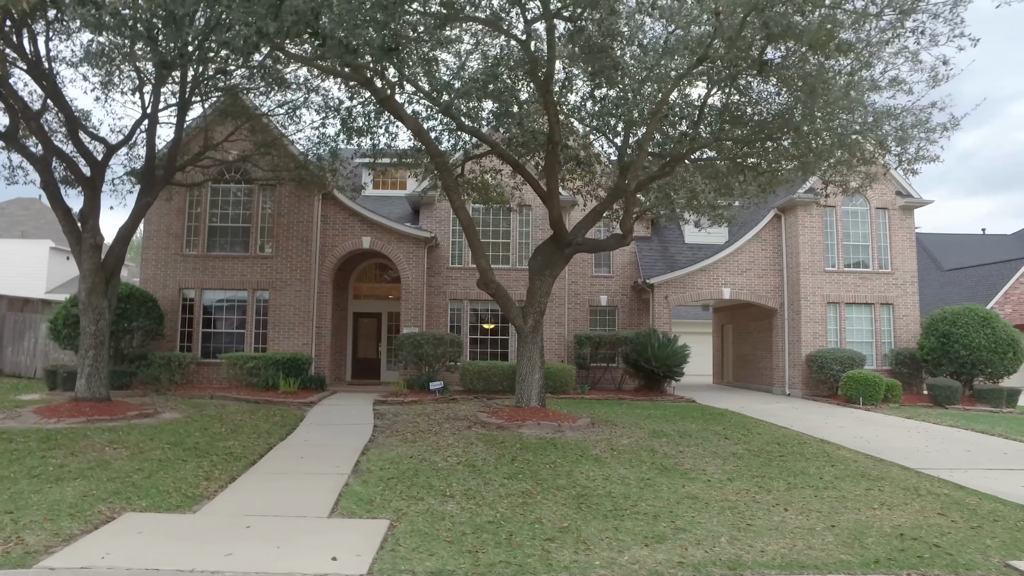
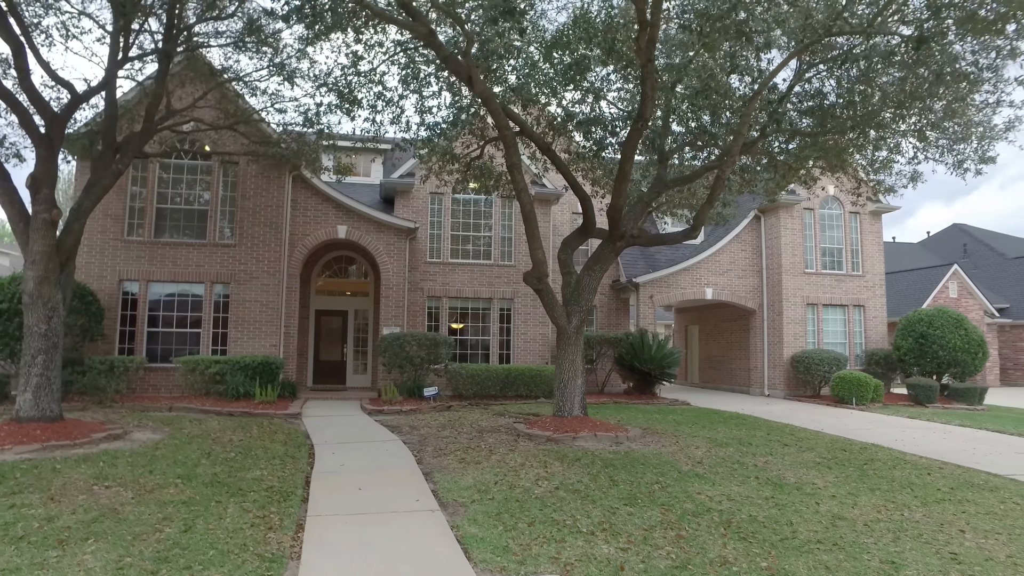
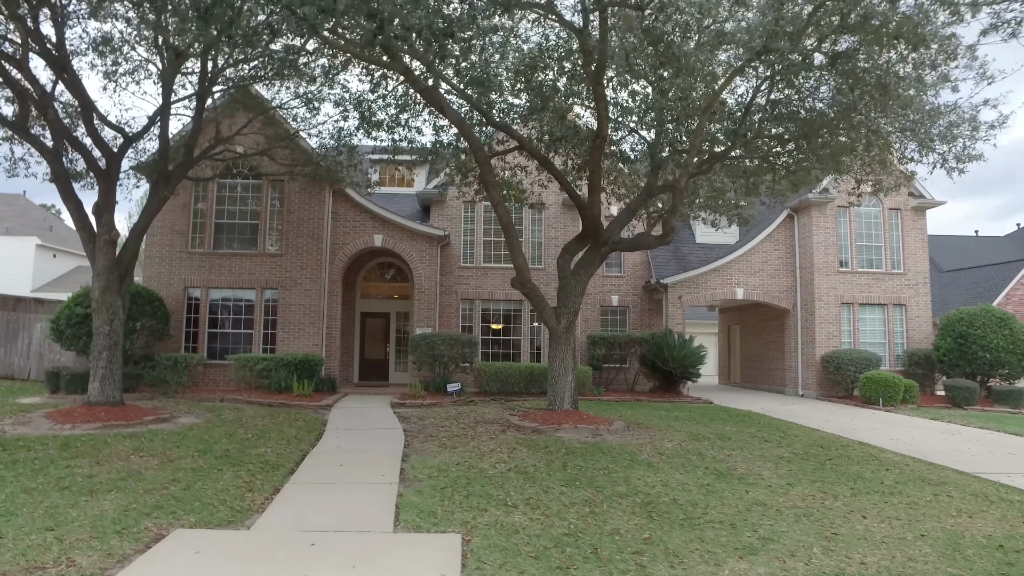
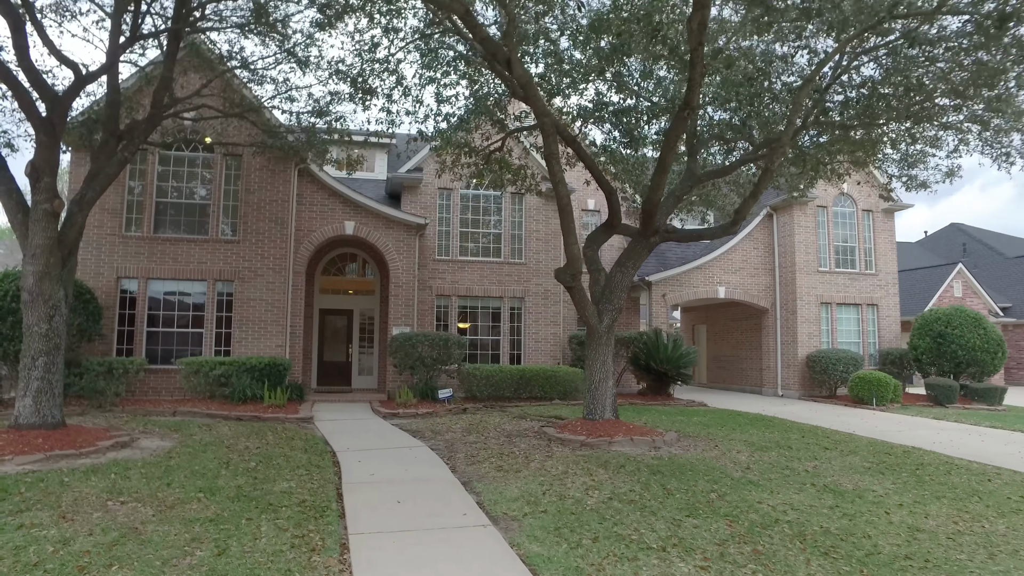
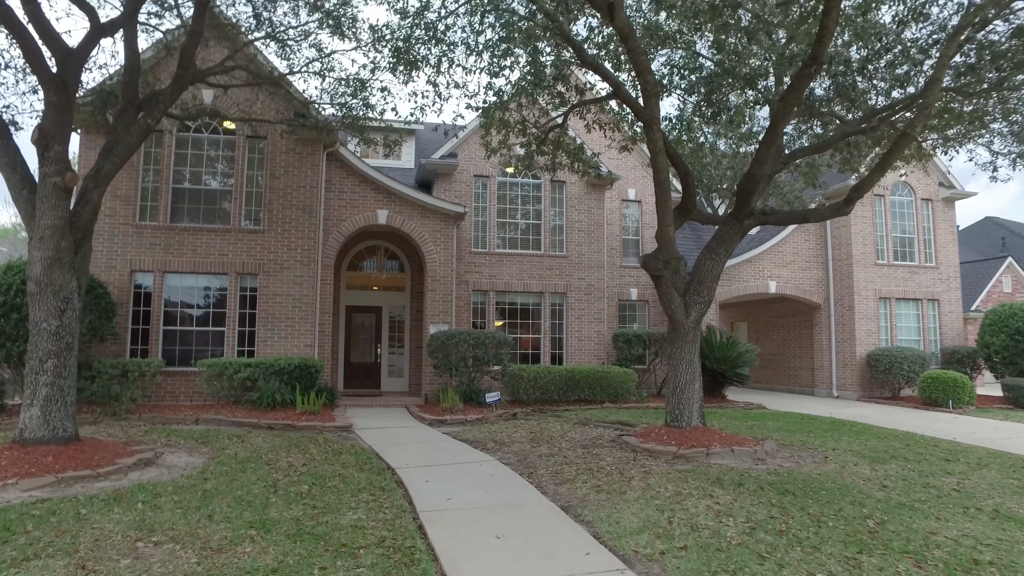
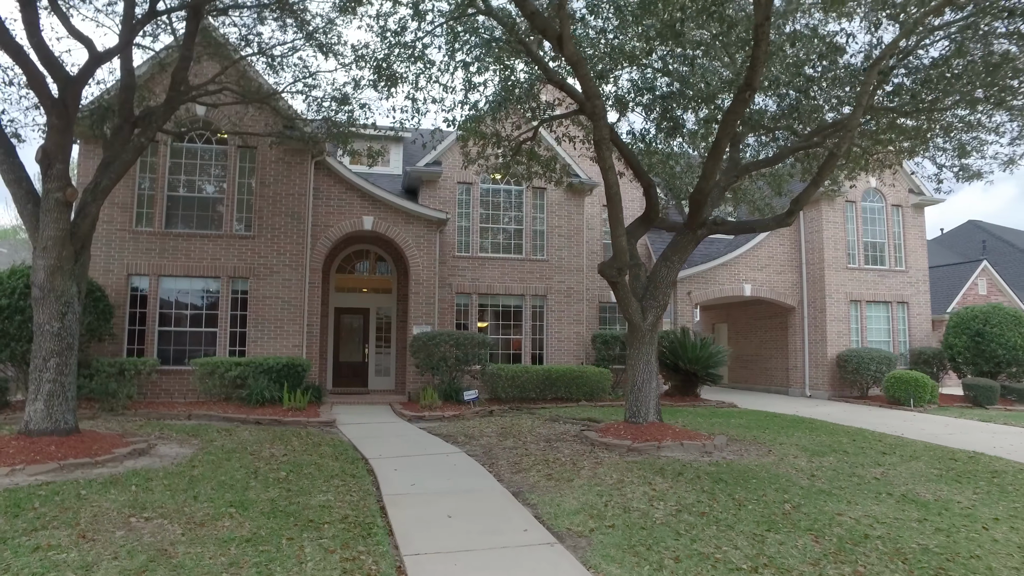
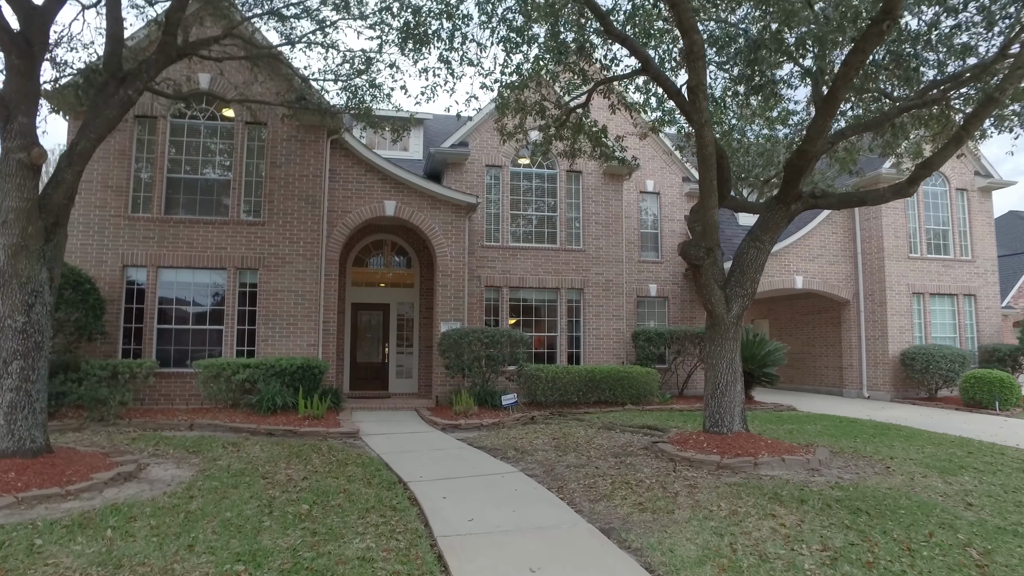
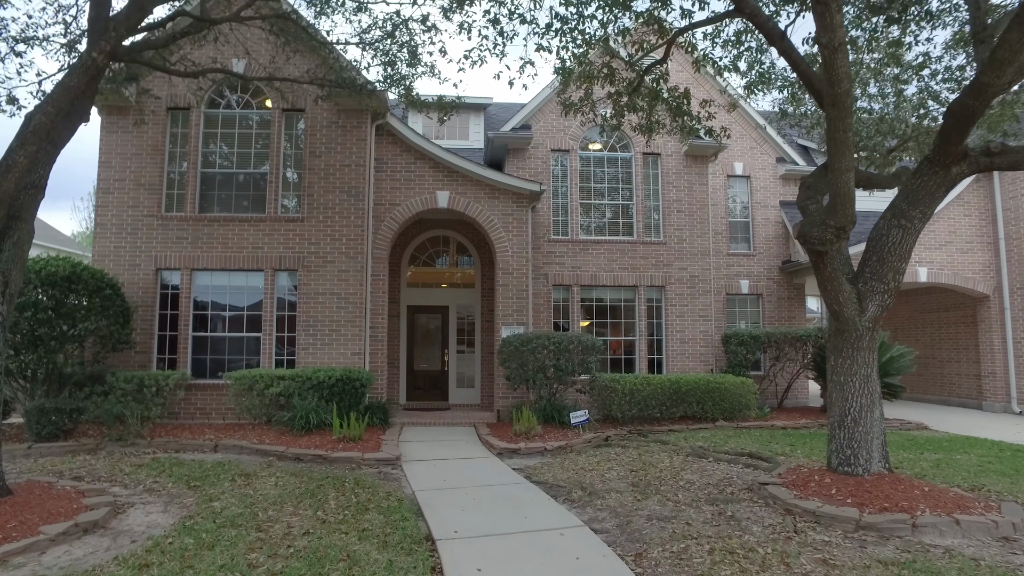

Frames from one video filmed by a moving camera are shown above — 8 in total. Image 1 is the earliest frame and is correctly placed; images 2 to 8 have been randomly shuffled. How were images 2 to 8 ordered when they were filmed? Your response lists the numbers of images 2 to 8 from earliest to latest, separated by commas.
3, 2, 4, 6, 5, 7, 8
